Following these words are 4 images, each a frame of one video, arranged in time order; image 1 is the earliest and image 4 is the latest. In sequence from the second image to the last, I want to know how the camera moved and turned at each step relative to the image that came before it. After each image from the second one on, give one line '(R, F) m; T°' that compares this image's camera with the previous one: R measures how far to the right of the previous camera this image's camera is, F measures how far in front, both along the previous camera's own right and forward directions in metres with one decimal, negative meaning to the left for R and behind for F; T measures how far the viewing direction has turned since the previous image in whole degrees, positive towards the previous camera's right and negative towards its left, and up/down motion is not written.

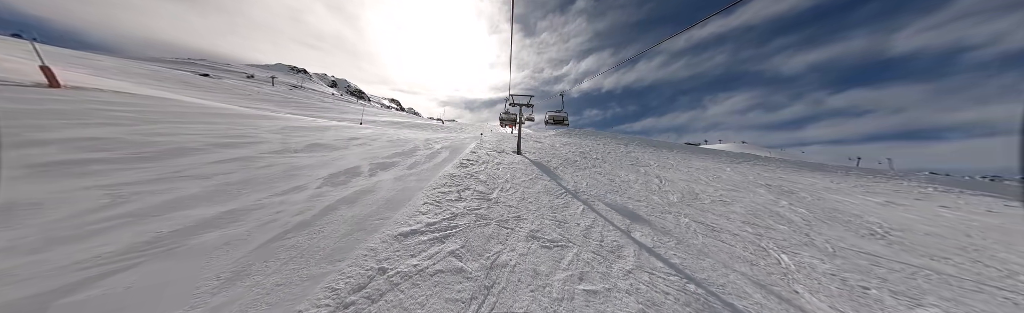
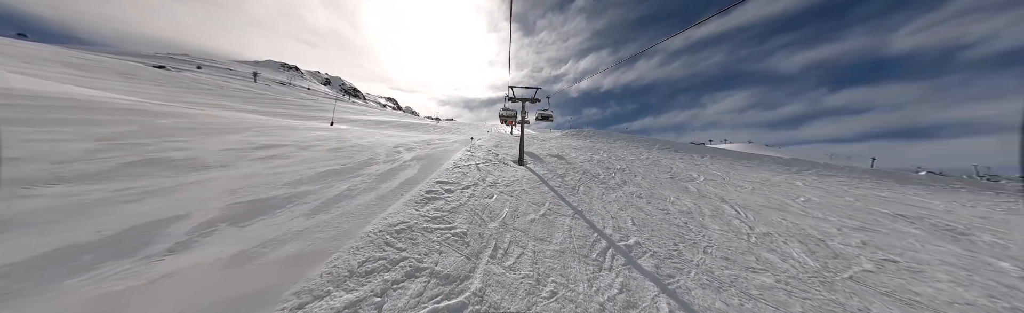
(-0.1, +3.7) m; 0°
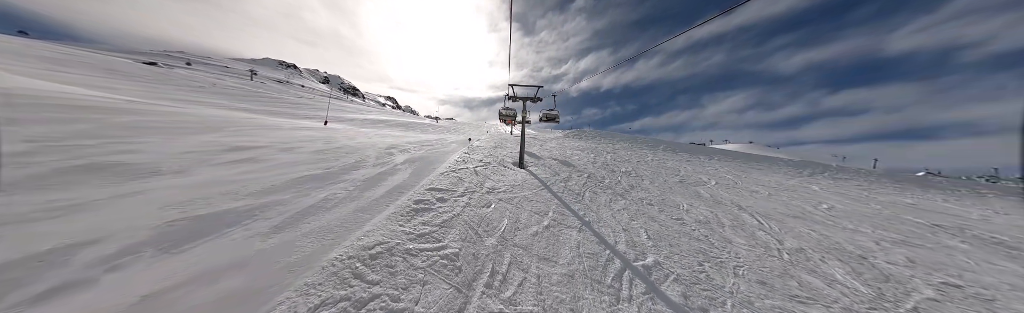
(0.0, +0.7) m; 0°
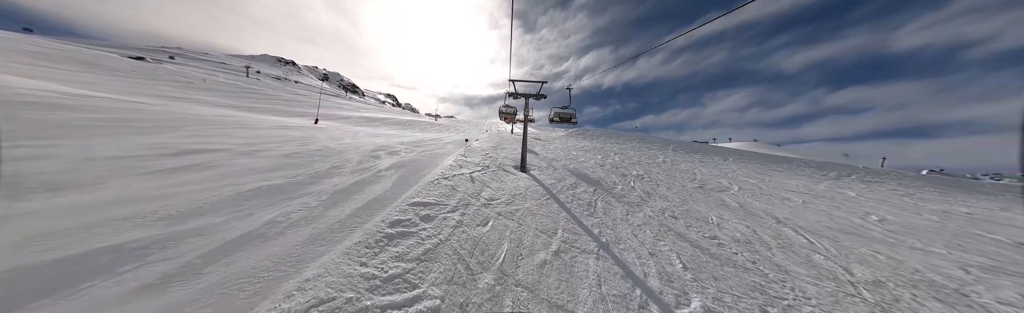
(0.0, +1.1) m; 0°
